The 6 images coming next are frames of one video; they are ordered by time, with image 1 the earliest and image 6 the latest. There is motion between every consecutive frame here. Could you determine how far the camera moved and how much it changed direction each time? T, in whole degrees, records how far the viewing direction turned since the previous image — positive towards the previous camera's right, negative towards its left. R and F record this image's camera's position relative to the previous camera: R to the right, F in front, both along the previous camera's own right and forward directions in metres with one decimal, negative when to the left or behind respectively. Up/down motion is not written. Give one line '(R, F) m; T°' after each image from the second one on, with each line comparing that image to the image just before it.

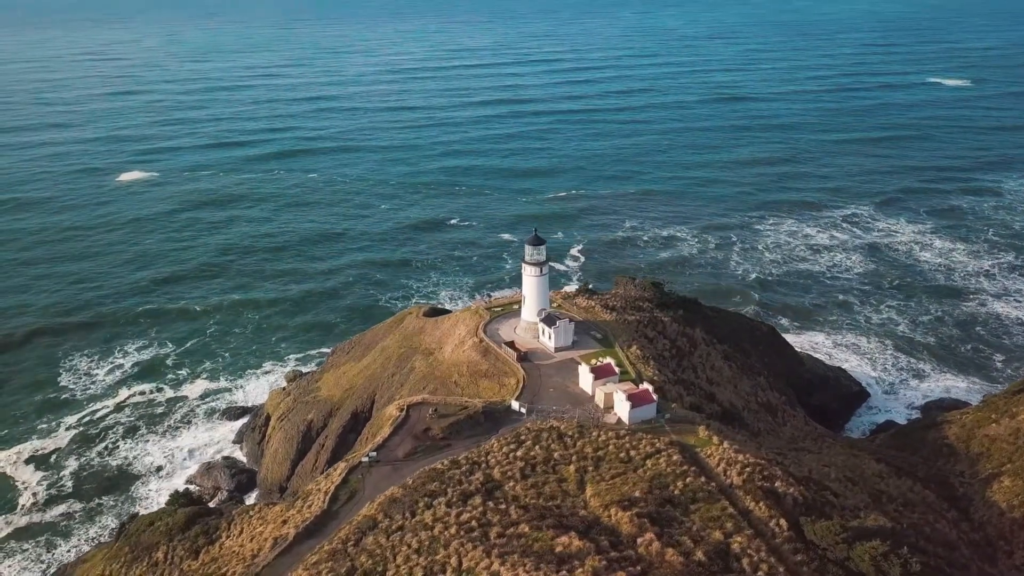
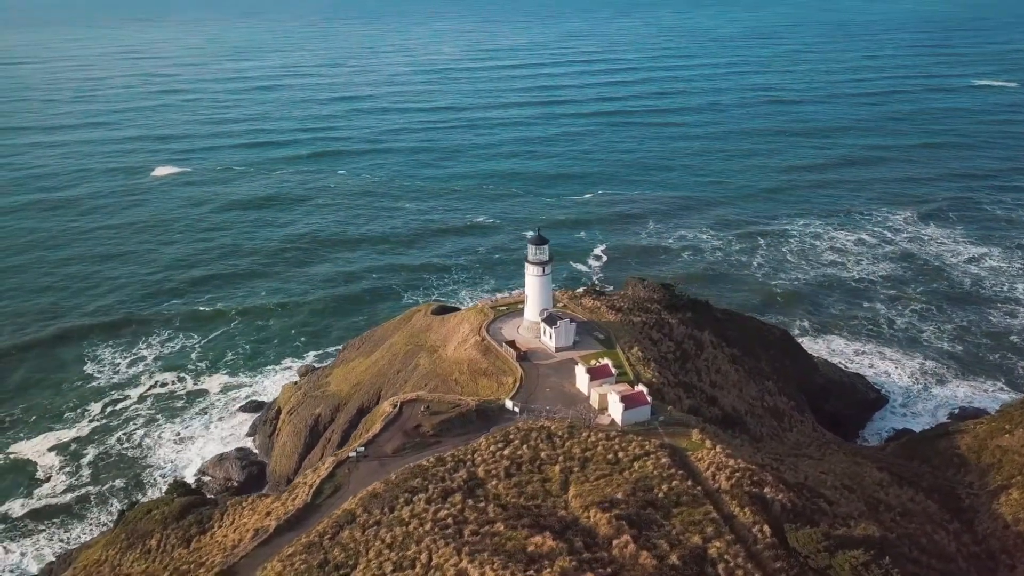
(+0.9, 0.0) m; -2°
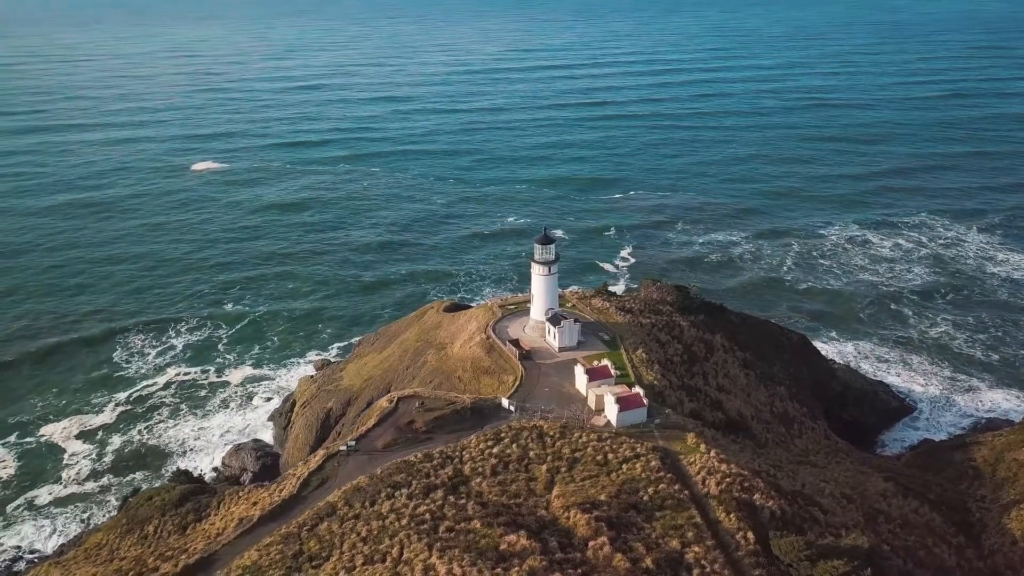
(+1.0, 0.0) m; -3°
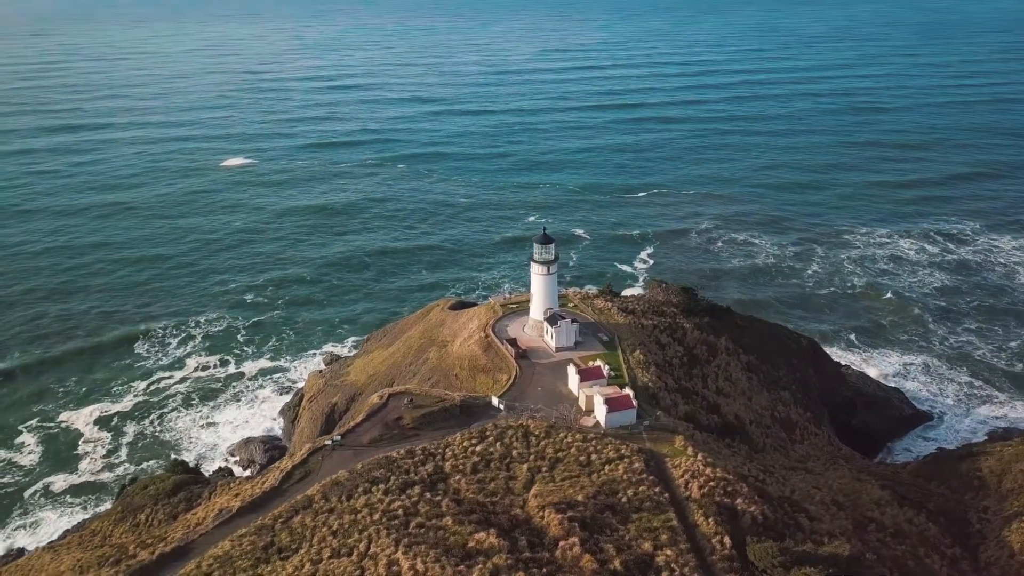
(+1.0, 0.0) m; -2°
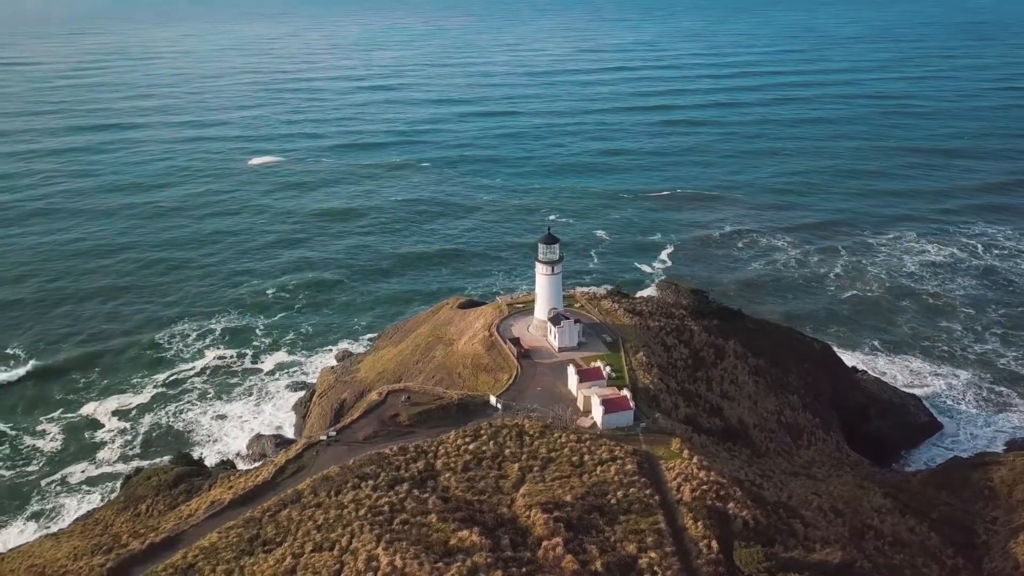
(+0.7, 0.0) m; -2°
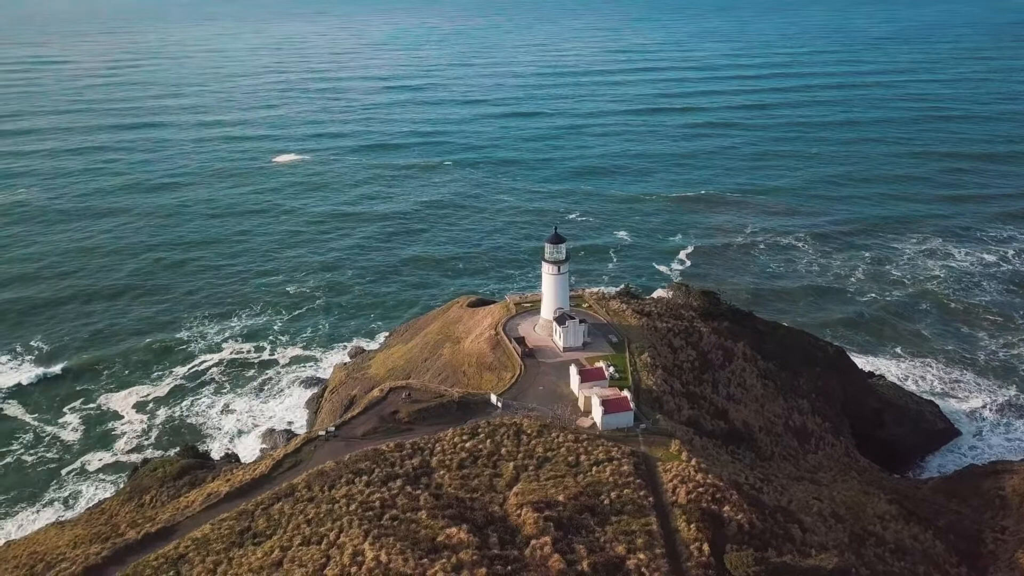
(+0.6, 0.0) m; -2°
